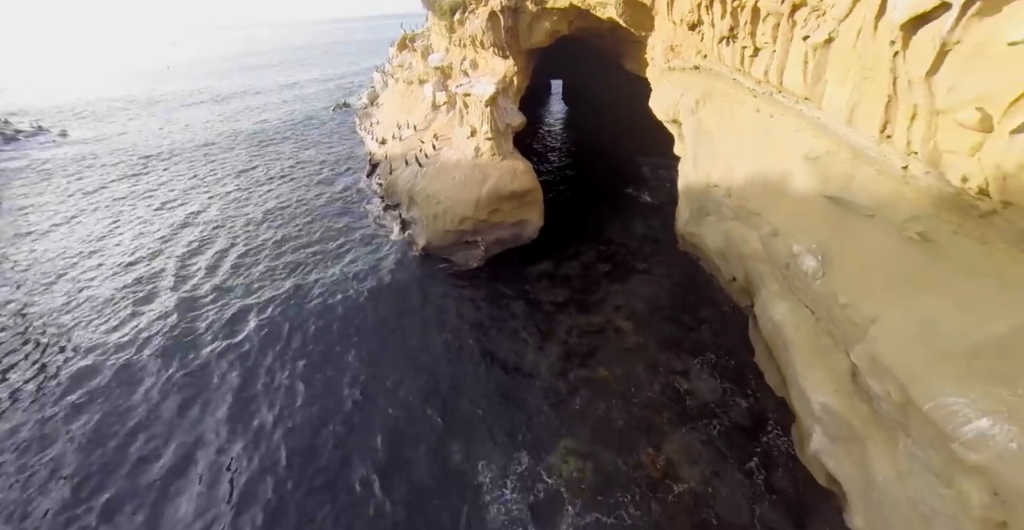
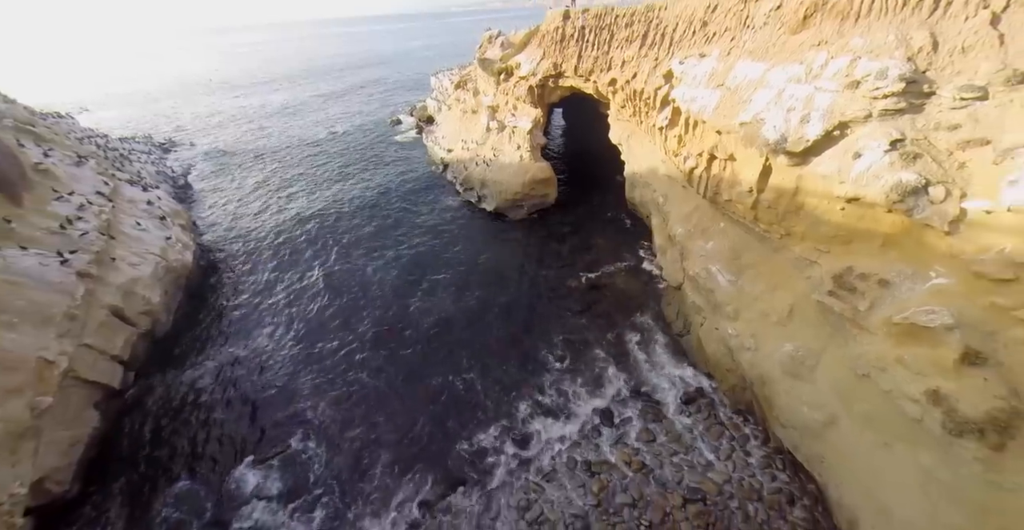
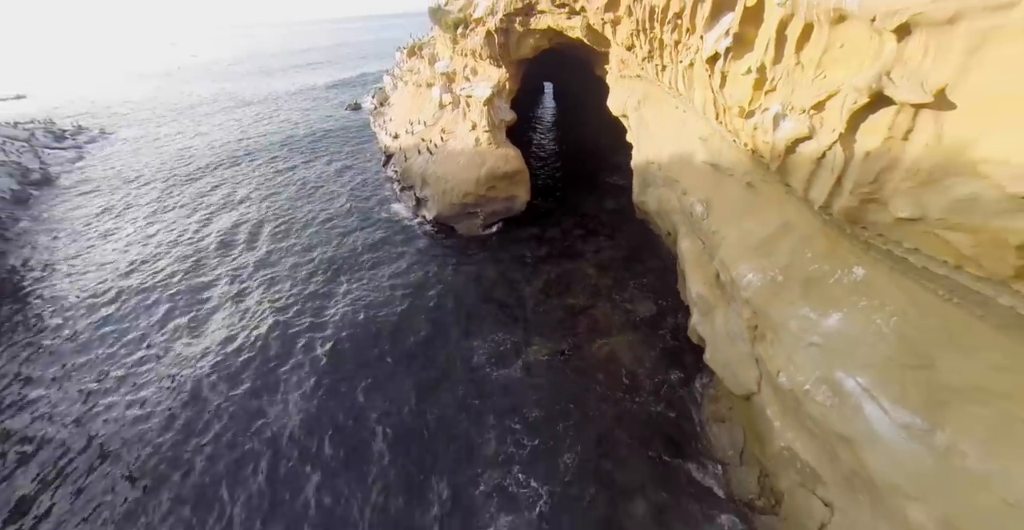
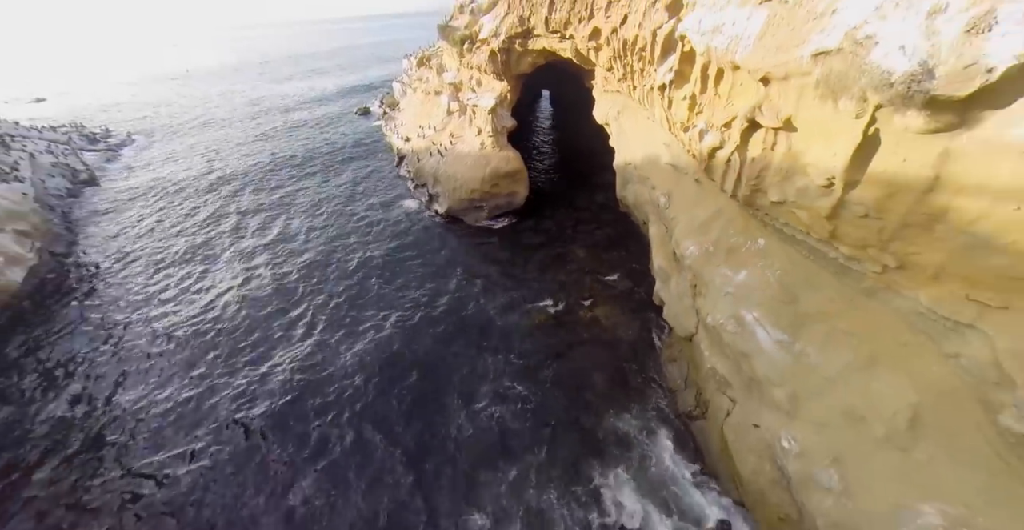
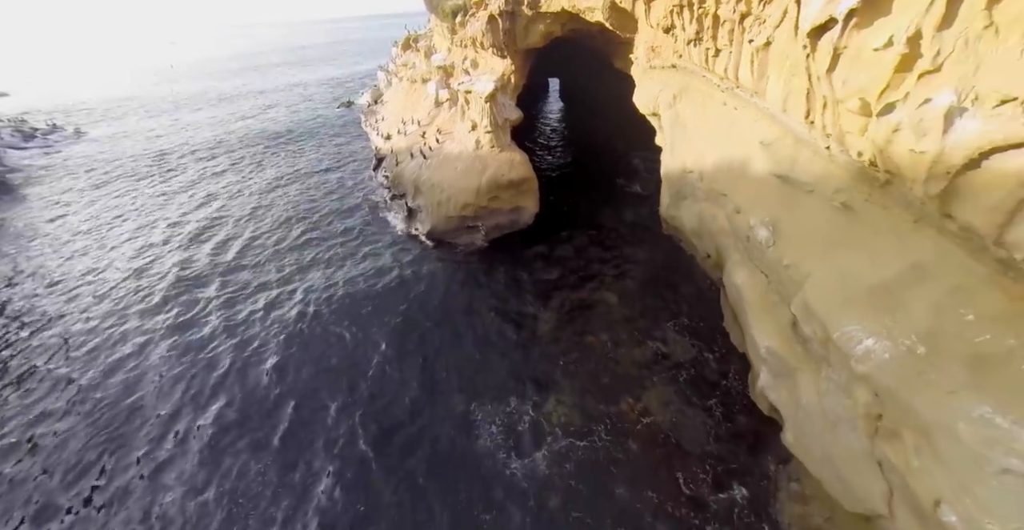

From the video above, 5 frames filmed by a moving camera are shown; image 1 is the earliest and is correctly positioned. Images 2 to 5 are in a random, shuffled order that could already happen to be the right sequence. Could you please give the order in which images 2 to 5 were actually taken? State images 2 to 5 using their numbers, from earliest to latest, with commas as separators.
5, 3, 4, 2
